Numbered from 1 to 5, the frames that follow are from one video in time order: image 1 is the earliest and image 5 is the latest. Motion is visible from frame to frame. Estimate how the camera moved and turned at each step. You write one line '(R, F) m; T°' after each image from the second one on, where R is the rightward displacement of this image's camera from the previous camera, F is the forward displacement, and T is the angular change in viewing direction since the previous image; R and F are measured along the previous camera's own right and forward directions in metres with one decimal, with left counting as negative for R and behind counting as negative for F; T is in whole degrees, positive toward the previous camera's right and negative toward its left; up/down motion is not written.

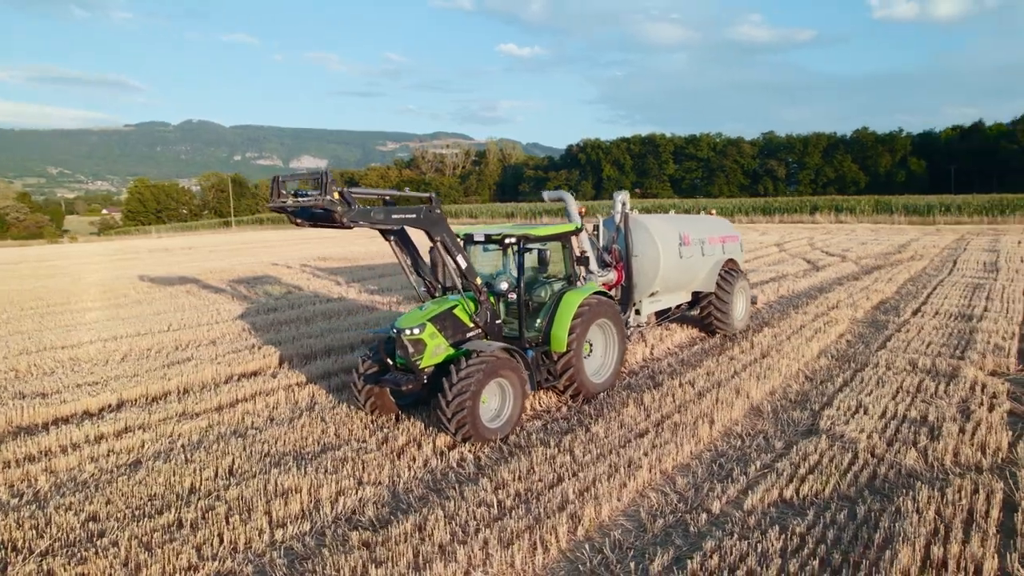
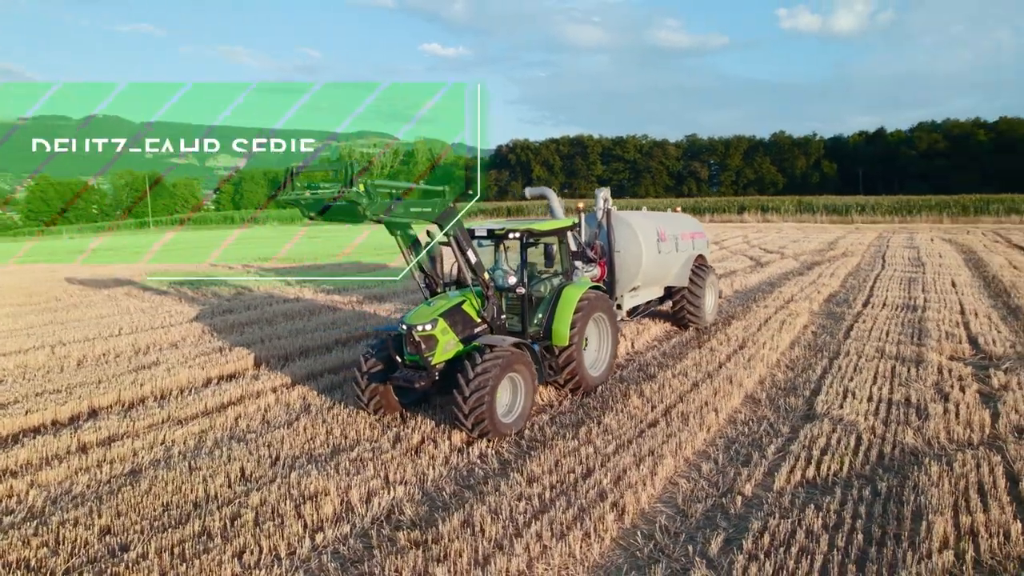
(-0.8, +0.1) m; +6°
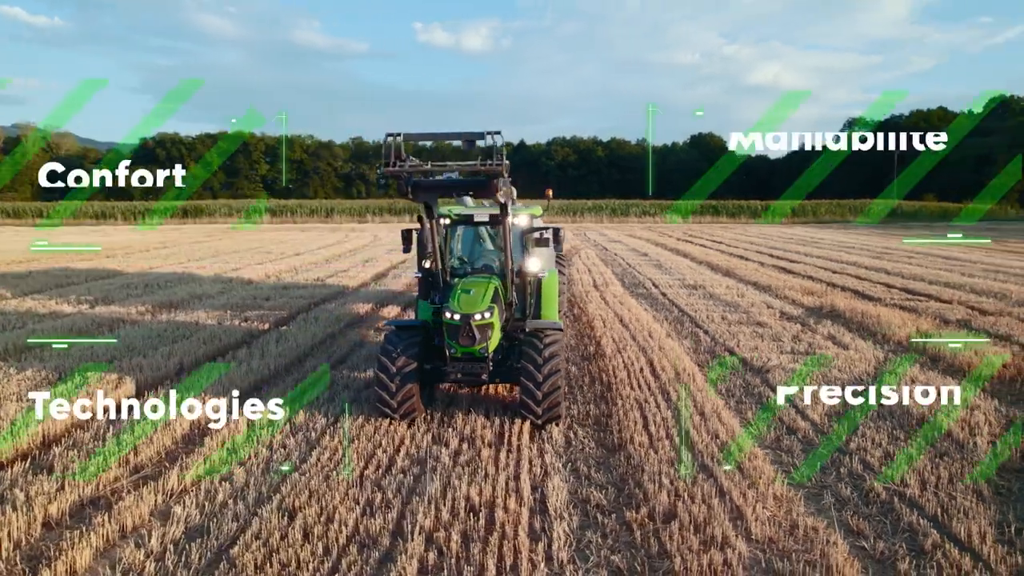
(-3.3, +0.9) m; +29°
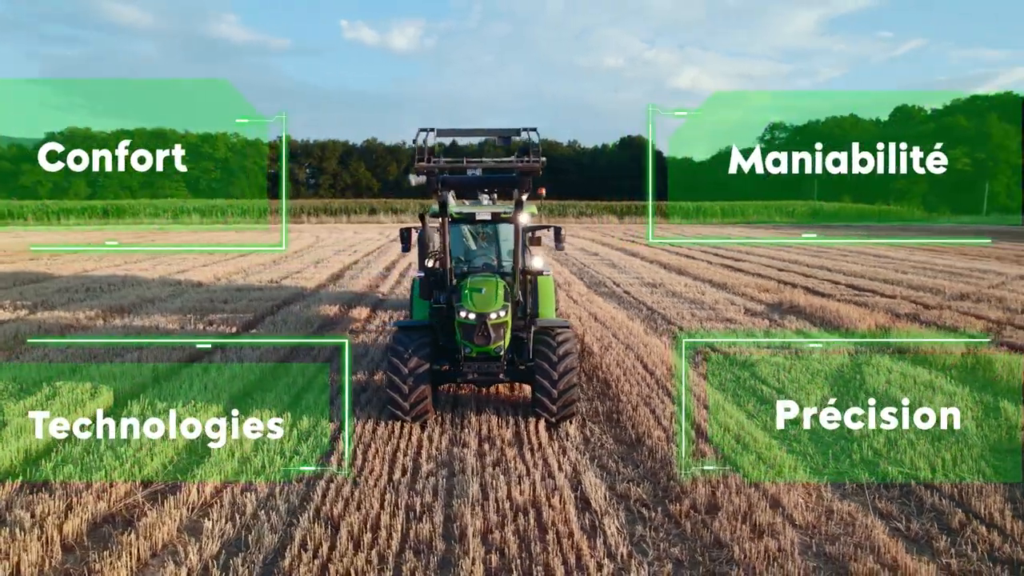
(-0.7, +0.1) m; +6°
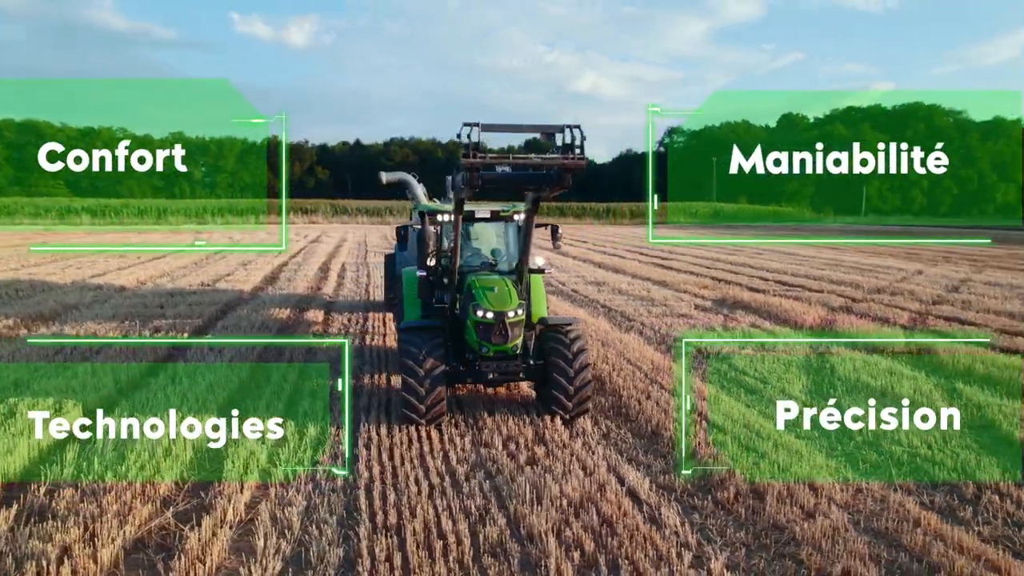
(-0.9, +0.1) m; +8°
